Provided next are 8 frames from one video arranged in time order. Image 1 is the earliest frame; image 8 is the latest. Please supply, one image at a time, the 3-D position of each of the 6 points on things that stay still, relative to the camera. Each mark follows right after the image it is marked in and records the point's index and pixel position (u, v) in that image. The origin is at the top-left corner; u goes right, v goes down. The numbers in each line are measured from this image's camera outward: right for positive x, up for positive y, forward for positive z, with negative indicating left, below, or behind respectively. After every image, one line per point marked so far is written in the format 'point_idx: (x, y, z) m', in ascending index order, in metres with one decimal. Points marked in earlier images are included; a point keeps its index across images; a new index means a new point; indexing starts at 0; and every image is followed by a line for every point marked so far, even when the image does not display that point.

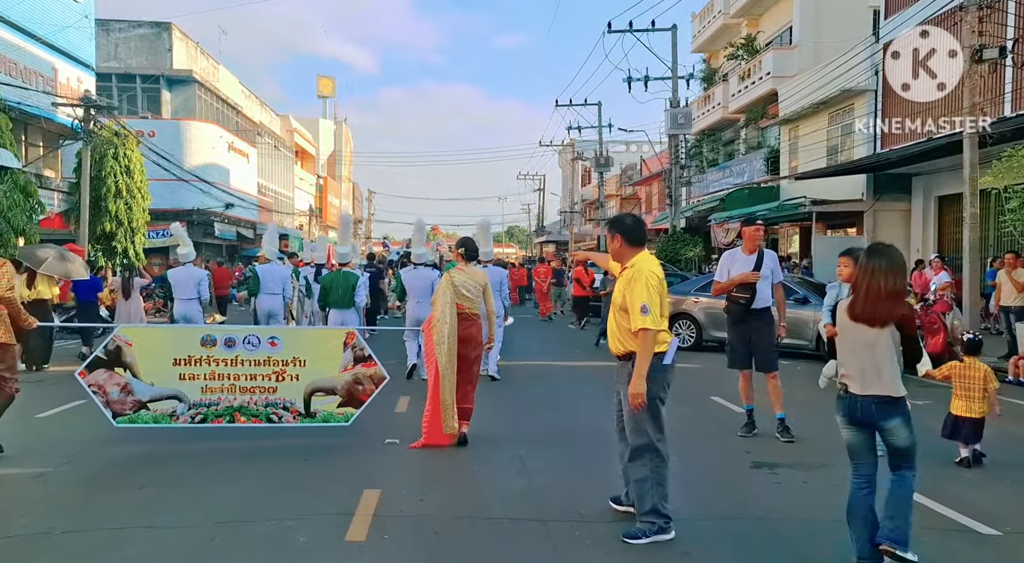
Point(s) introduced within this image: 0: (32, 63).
0: (-10.3, +4.7, +18.7) m
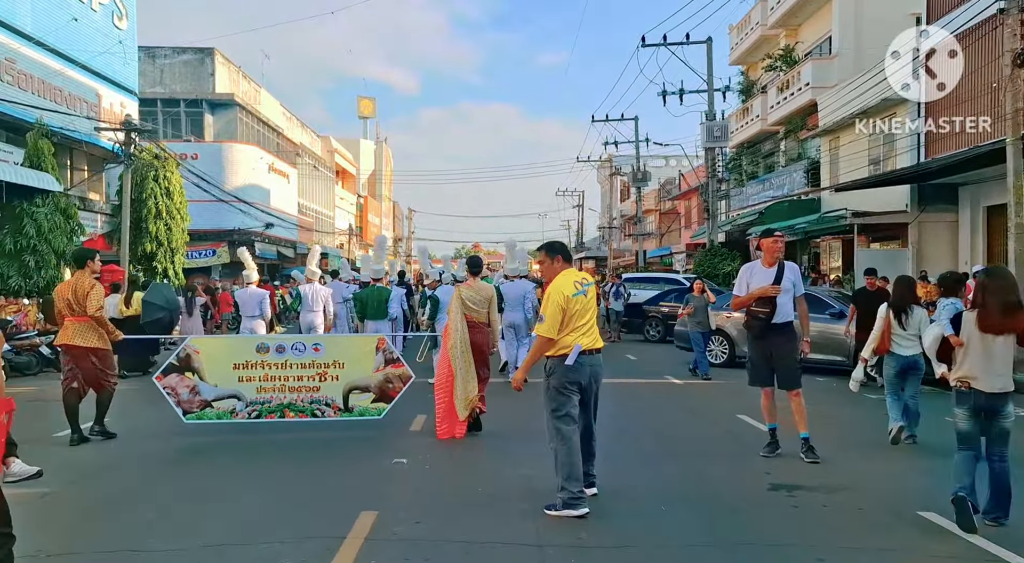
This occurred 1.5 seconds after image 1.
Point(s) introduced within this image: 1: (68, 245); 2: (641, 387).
0: (-9.7, +4.3, +19.2) m
1: (-7.9, +0.7, +15.4) m
2: (+1.5, -1.3, +10.2) m
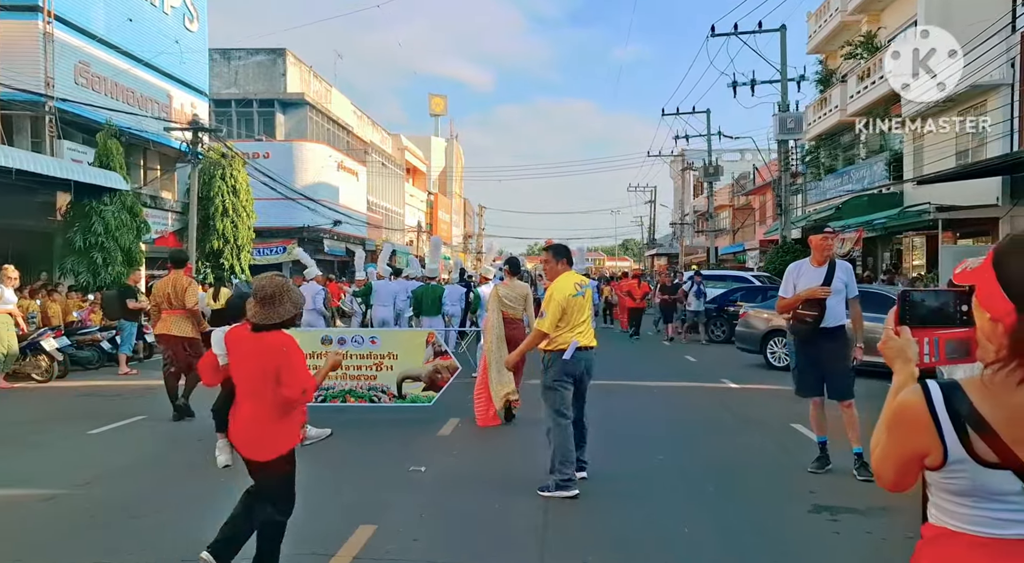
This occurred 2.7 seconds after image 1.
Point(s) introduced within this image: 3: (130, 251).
0: (-8.3, +4.3, +19.6) m
1: (-6.8, +0.7, +15.7) m
2: (+2.1, -1.2, +9.8) m
3: (-6.8, +0.5, +15.5) m
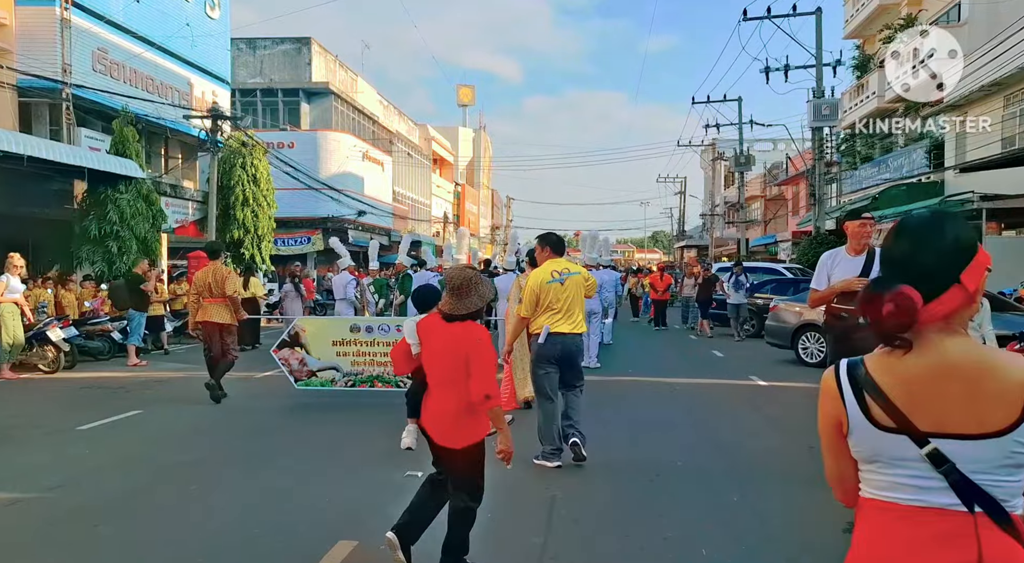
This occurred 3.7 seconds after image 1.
0: (-7.7, +4.6, +19.4) m
1: (-6.4, +0.9, +15.4) m
2: (+2.2, -1.1, +9.2) m
3: (-6.5, +0.7, +15.2) m
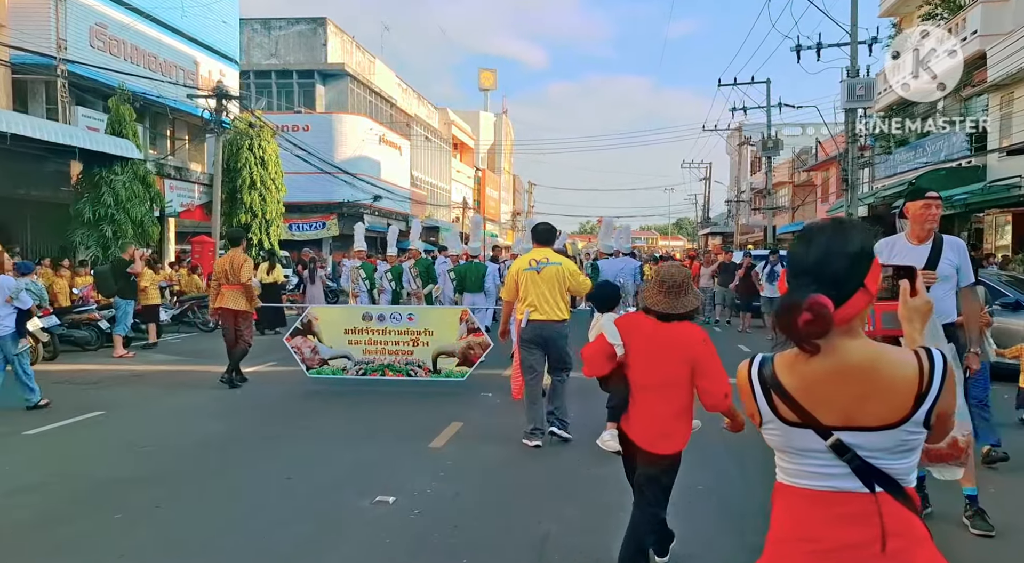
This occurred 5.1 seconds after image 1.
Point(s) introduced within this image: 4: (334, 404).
0: (-7.4, +4.9, +18.7) m
1: (-6.2, +1.2, +14.7) m
2: (+2.3, -1.1, +8.4) m
3: (-6.2, +1.0, +14.6) m
4: (-2.0, -1.3, +9.5) m
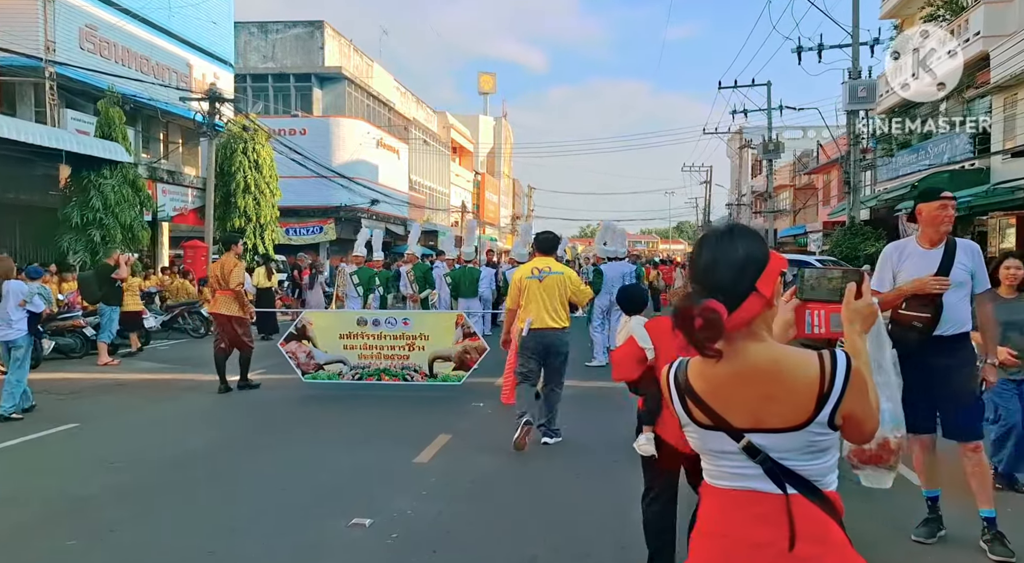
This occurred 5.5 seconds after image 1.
0: (-7.4, +4.8, +18.5) m
1: (-6.3, +1.1, +14.5) m
2: (+2.2, -1.1, +8.1) m
3: (-6.3, +0.9, +14.3) m
4: (-2.0, -1.4, +9.3) m
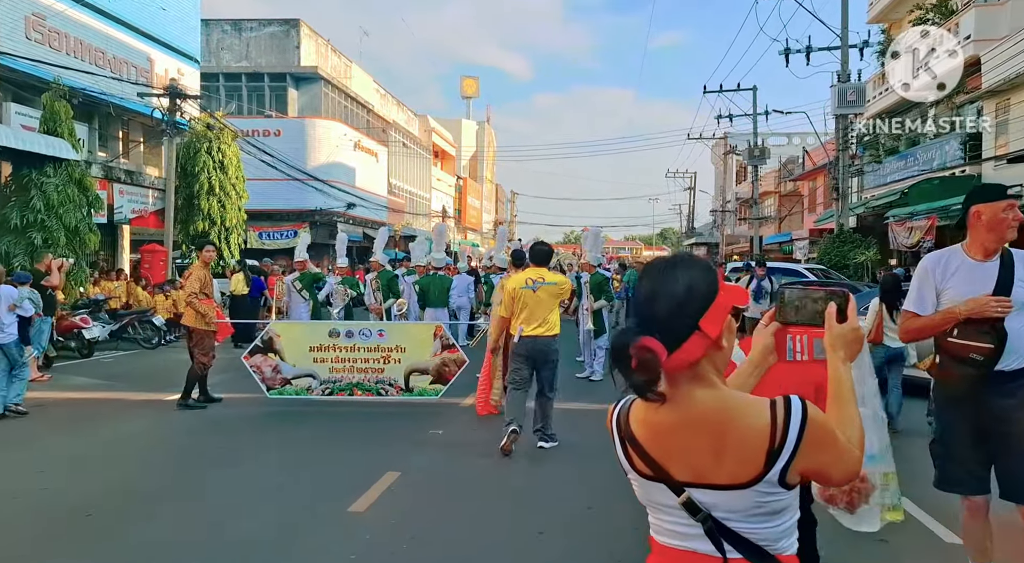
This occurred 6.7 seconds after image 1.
0: (-7.9, +4.6, +17.5) m
1: (-6.7, +1.0, +13.6) m
2: (+1.9, -1.2, +7.3) m
3: (-6.7, +0.8, +13.4) m
4: (-2.4, -1.5, +8.4) m
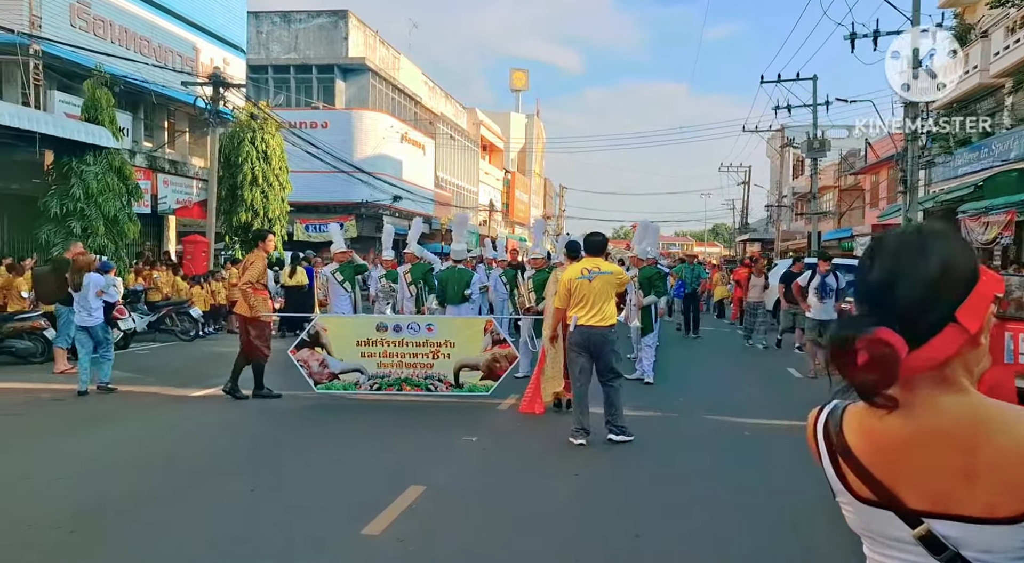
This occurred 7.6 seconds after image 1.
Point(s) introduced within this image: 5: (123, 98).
0: (-6.9, +4.8, +17.3) m
1: (-5.9, +1.1, +13.3) m
2: (+2.3, -1.2, +6.6) m
3: (-6.0, +0.9, +13.1) m
4: (-1.9, -1.4, +7.9) m
5: (-7.5, +3.5, +16.6) m
